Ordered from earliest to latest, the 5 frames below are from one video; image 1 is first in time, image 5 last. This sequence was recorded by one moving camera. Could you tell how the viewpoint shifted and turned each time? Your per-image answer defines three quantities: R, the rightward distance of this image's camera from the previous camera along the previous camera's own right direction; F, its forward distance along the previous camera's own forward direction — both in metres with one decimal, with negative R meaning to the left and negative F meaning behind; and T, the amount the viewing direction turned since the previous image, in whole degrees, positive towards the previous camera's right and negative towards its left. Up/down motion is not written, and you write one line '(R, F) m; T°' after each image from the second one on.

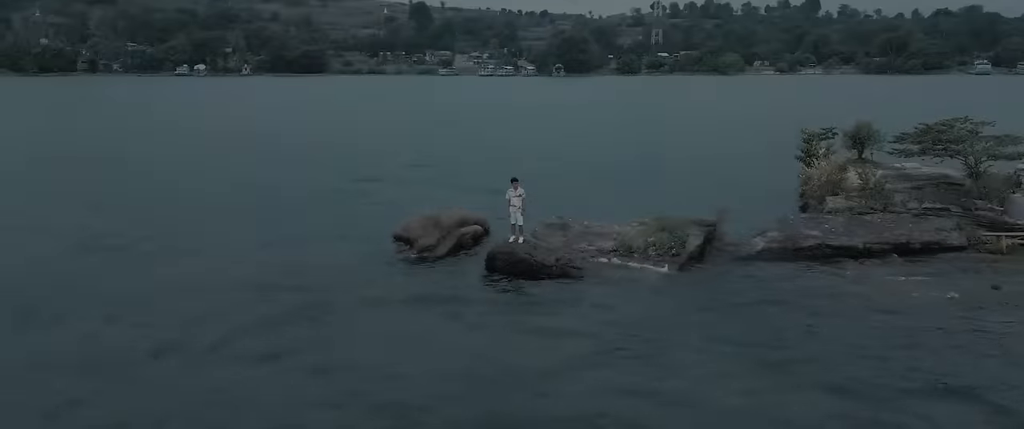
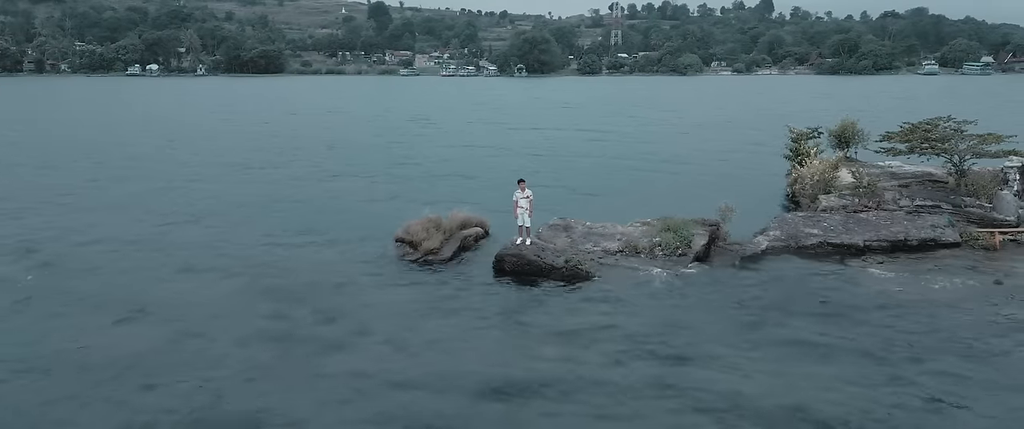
(-1.8, +0.3) m; +4°
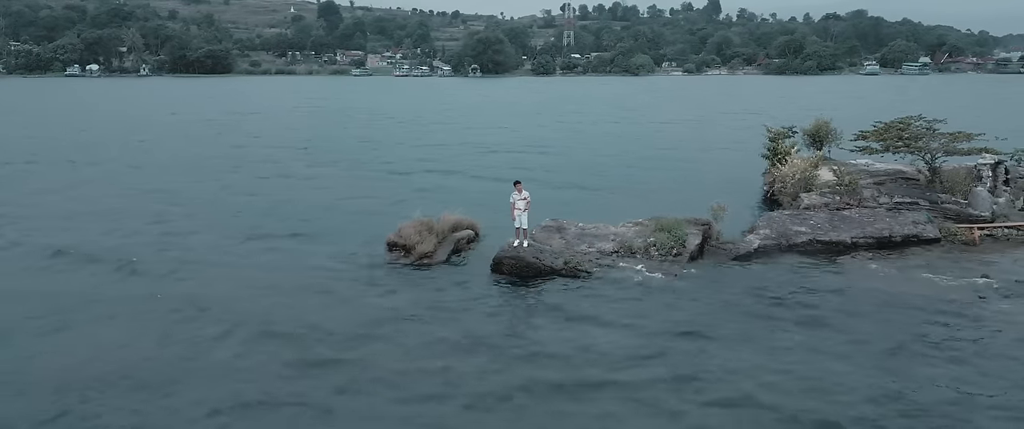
(-1.7, +0.3) m; +4°
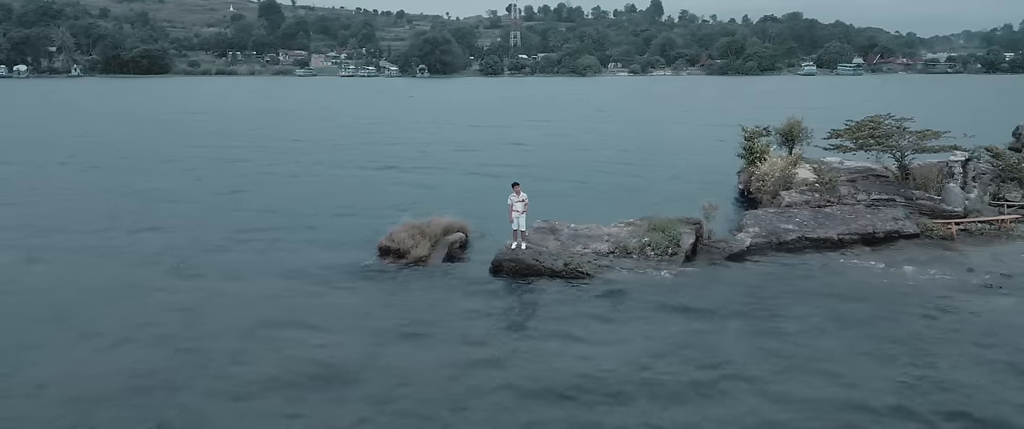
(-1.9, +0.4) m; +5°
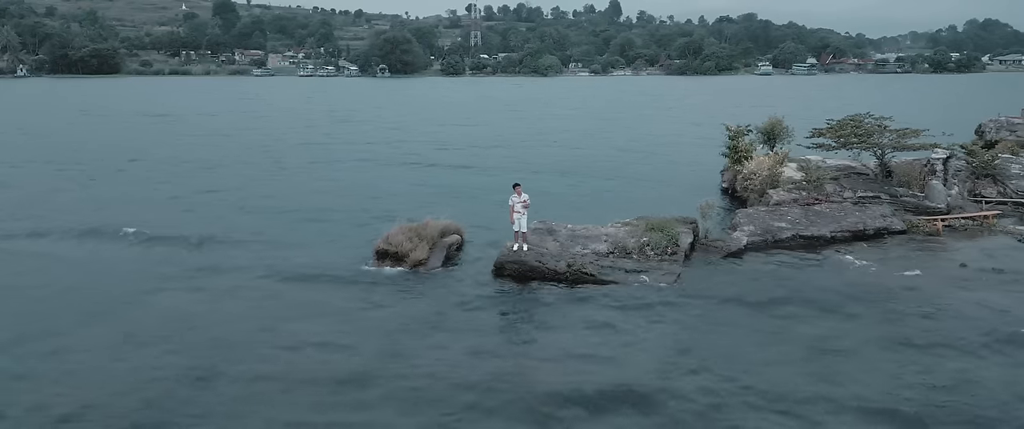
(-1.5, +0.4) m; +4°
